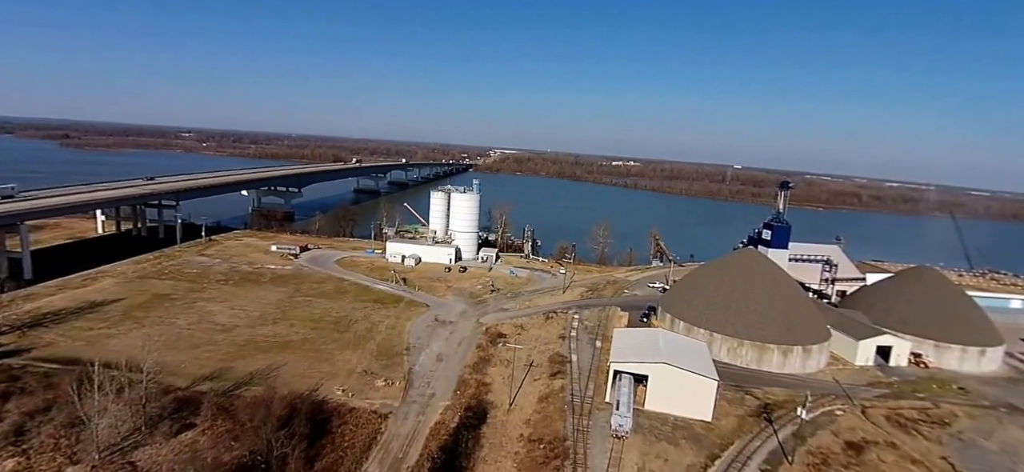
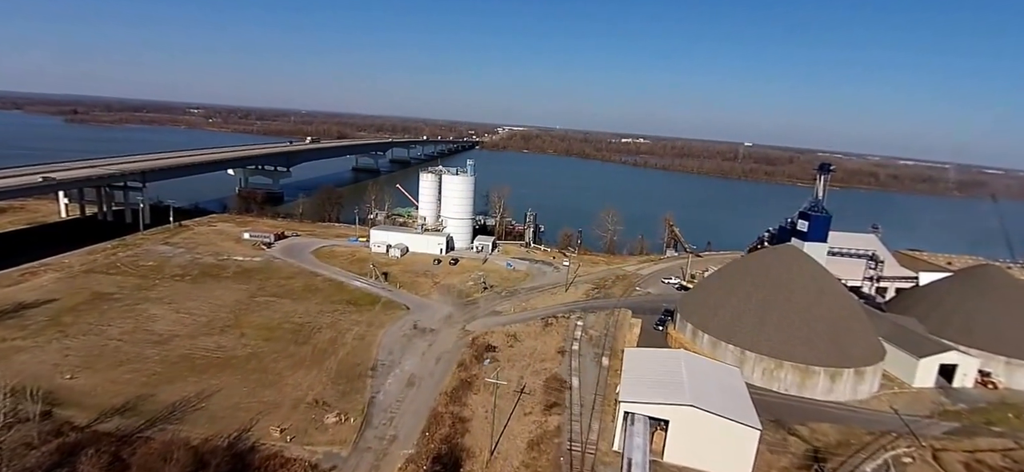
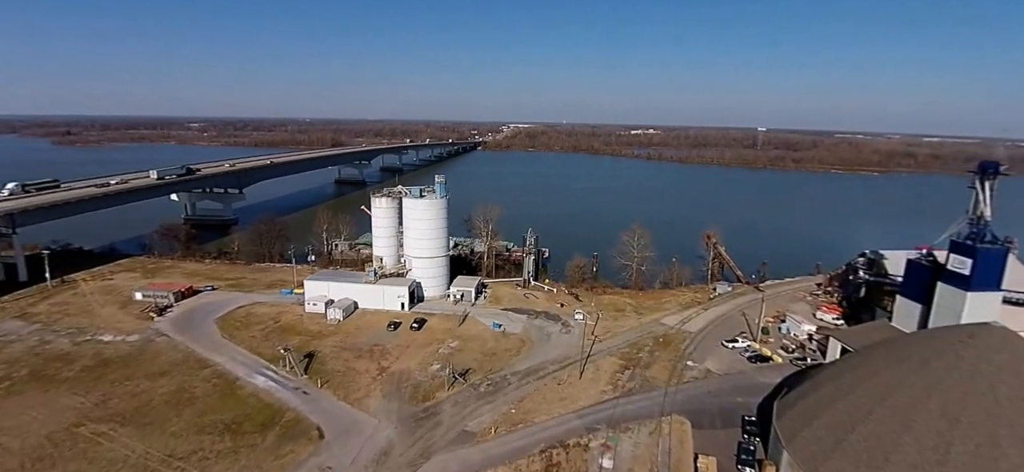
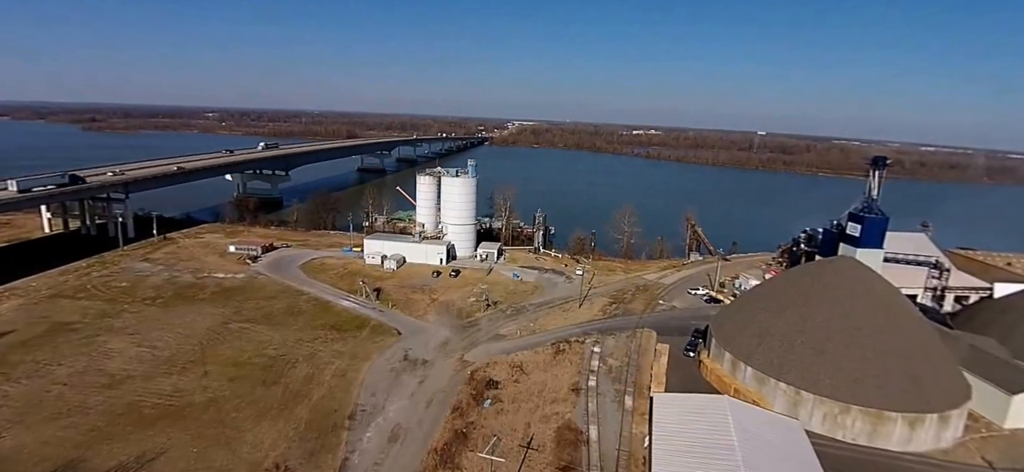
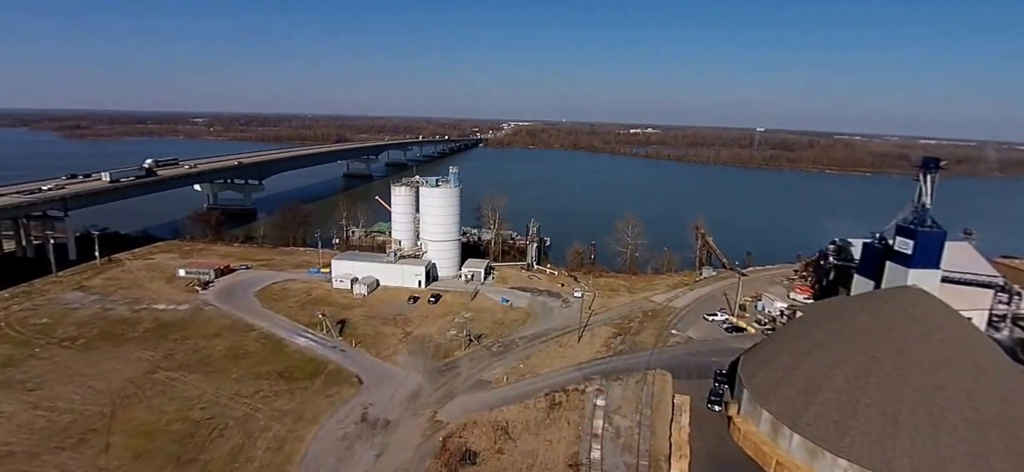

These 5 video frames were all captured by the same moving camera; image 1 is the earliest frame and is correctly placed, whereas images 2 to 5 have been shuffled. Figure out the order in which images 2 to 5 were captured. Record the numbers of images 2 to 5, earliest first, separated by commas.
2, 4, 5, 3
